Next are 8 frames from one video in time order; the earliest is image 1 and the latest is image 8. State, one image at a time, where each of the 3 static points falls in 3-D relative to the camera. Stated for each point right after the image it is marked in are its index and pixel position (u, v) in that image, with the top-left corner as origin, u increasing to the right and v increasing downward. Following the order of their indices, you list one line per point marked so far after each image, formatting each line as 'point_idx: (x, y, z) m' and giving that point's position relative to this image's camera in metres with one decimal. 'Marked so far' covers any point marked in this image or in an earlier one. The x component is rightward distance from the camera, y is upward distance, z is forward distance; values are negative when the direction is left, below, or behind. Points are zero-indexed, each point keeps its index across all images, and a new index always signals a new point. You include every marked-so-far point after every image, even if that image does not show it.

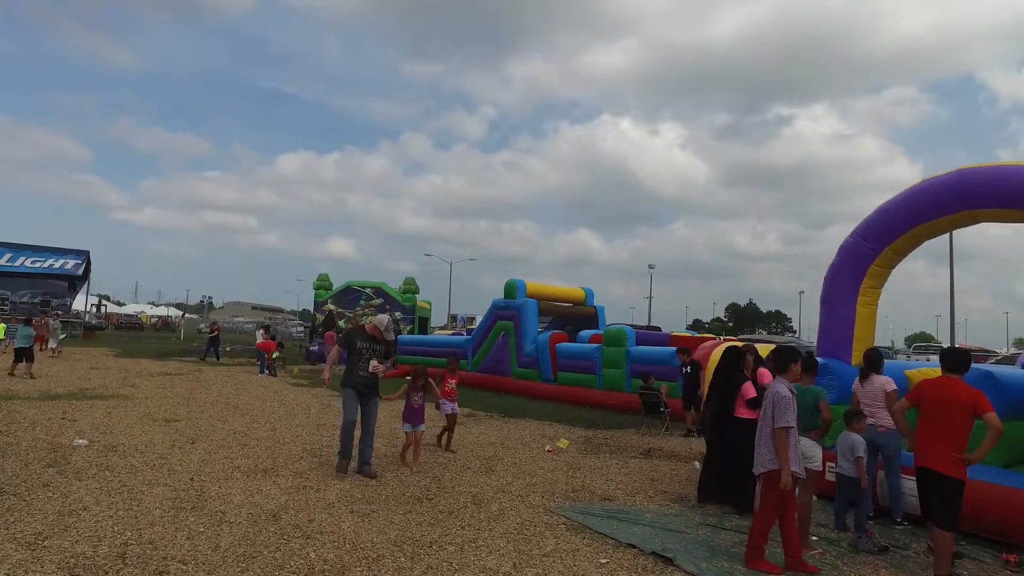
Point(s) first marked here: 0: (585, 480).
0: (+0.8, -1.9, +6.9) m
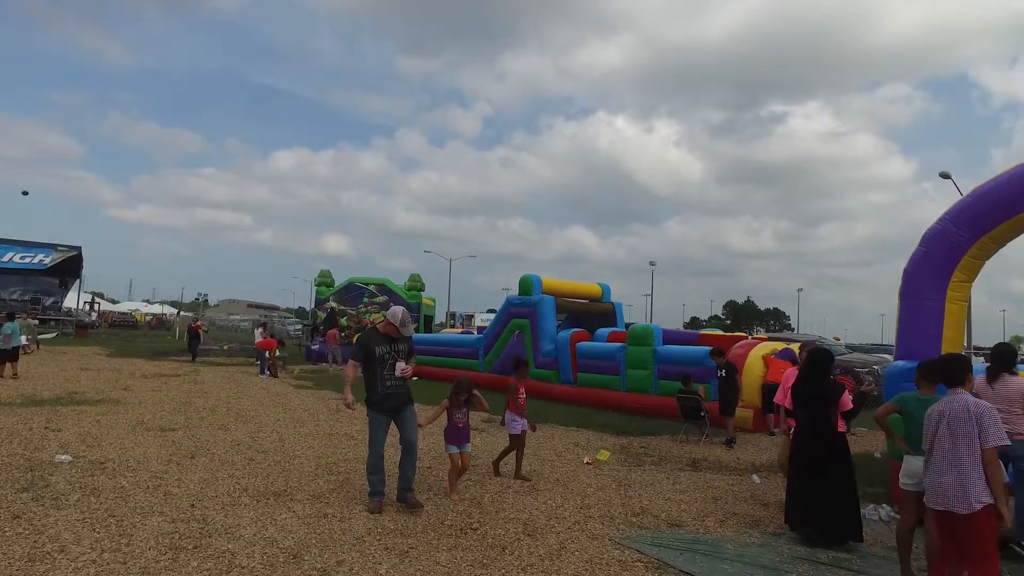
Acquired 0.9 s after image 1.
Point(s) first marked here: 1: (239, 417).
0: (+1.2, -1.9, +6.1) m
1: (-3.7, -1.7, +9.2) m
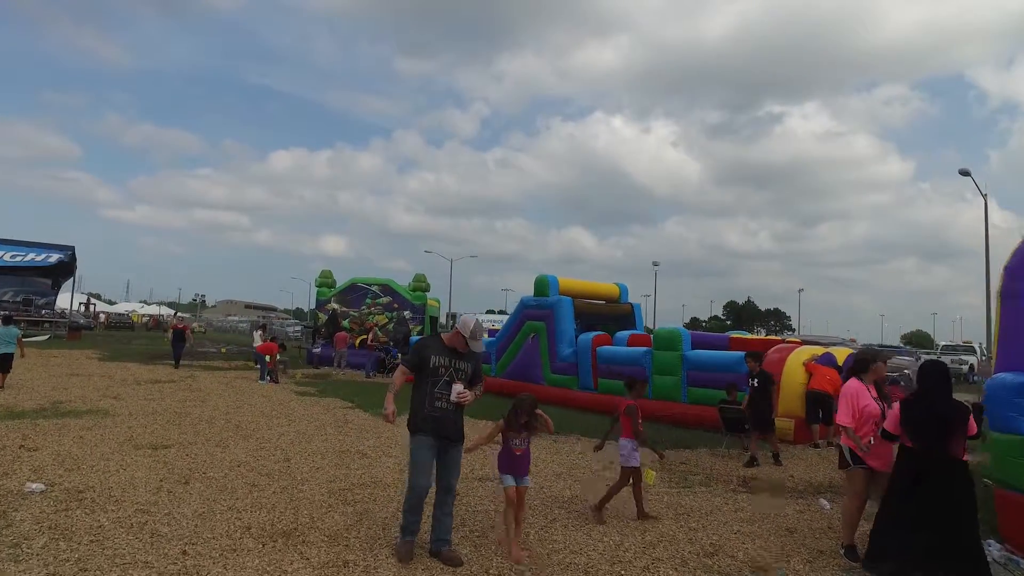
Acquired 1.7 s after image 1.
0: (+1.5, -1.9, +5.2) m
1: (-3.3, -1.7, +8.4) m
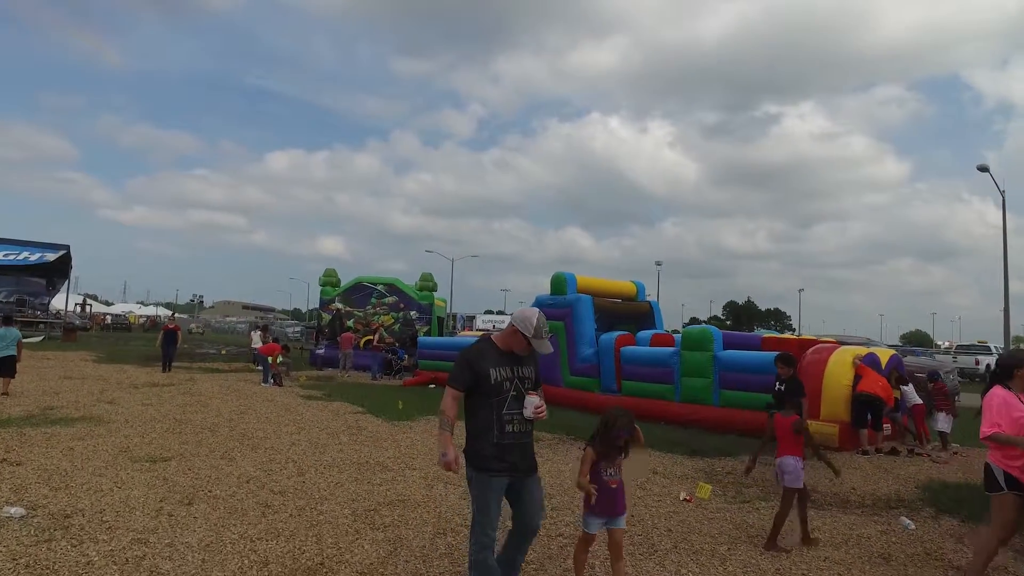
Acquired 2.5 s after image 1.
0: (+1.9, -1.8, +4.5) m
1: (-3.0, -1.7, +7.6) m
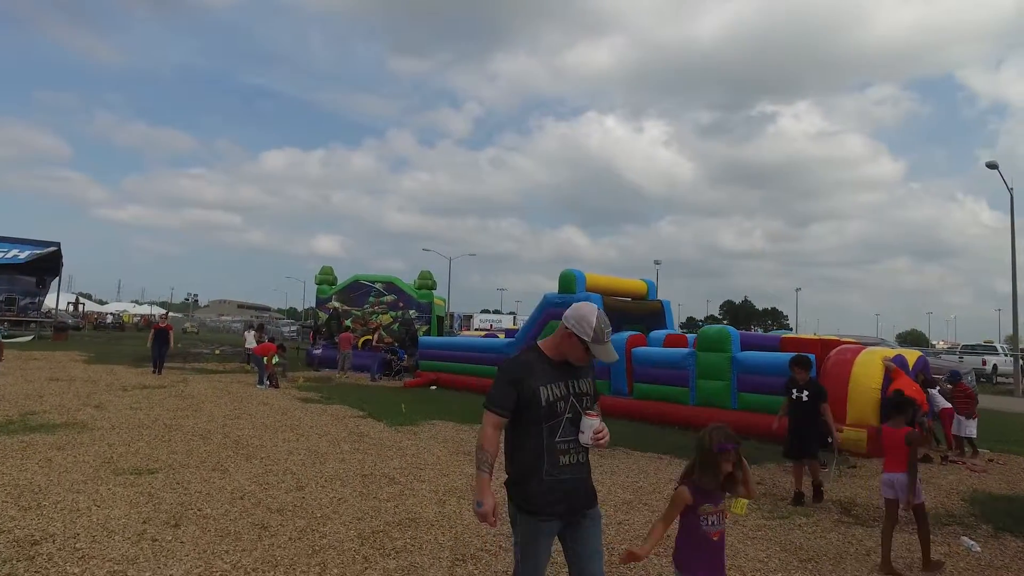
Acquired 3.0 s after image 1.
0: (+2.1, -1.8, +4.0) m
1: (-2.8, -1.7, +7.1) m
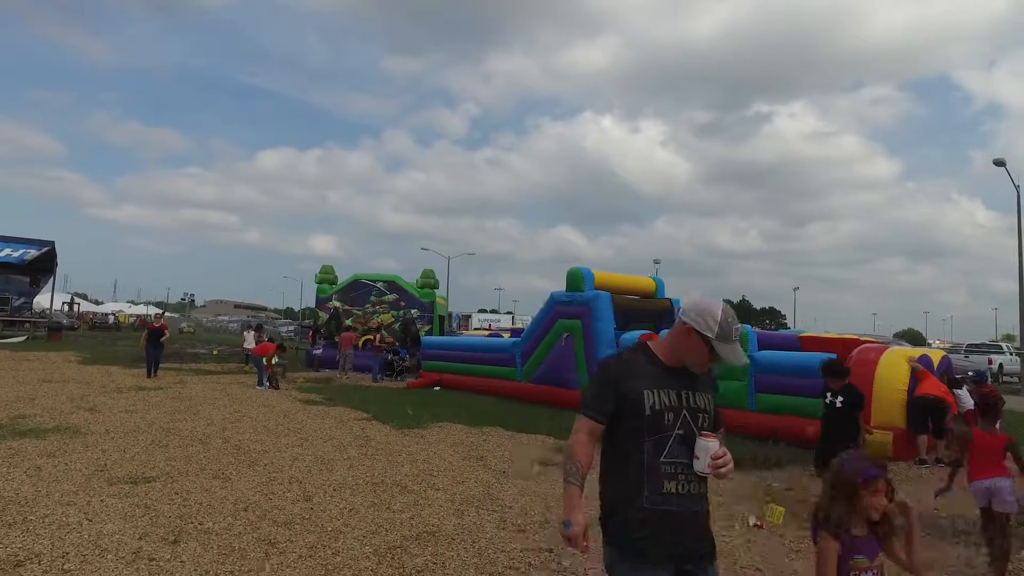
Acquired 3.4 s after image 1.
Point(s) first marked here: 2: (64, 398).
0: (+2.2, -1.8, +3.6) m
1: (-2.6, -1.6, +6.7) m
2: (-6.9, -1.7, +10.5) m
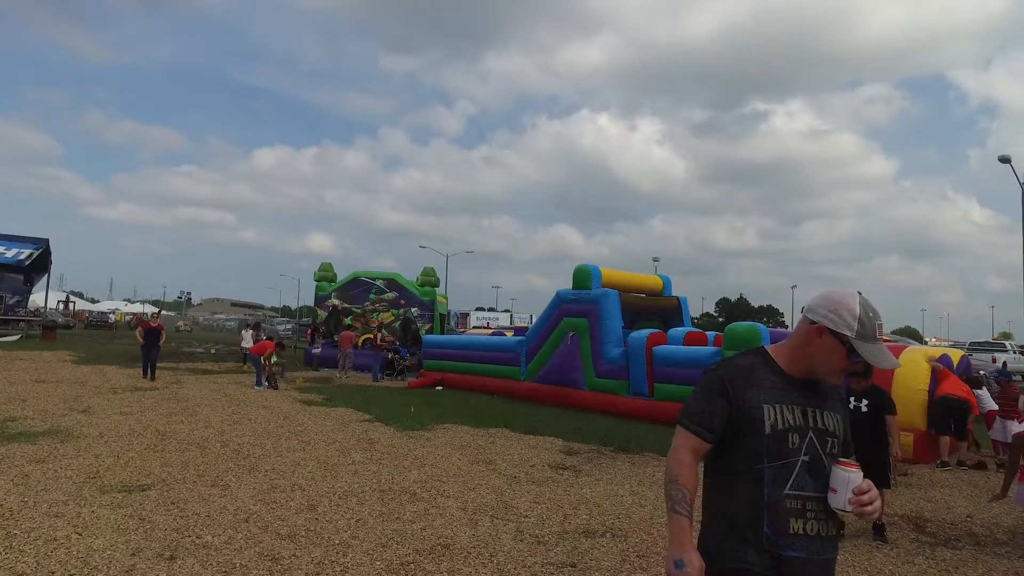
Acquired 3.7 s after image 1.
0: (+2.4, -1.7, +3.4) m
1: (-2.5, -1.6, +6.4) m
2: (-6.8, -1.6, +10.2) m
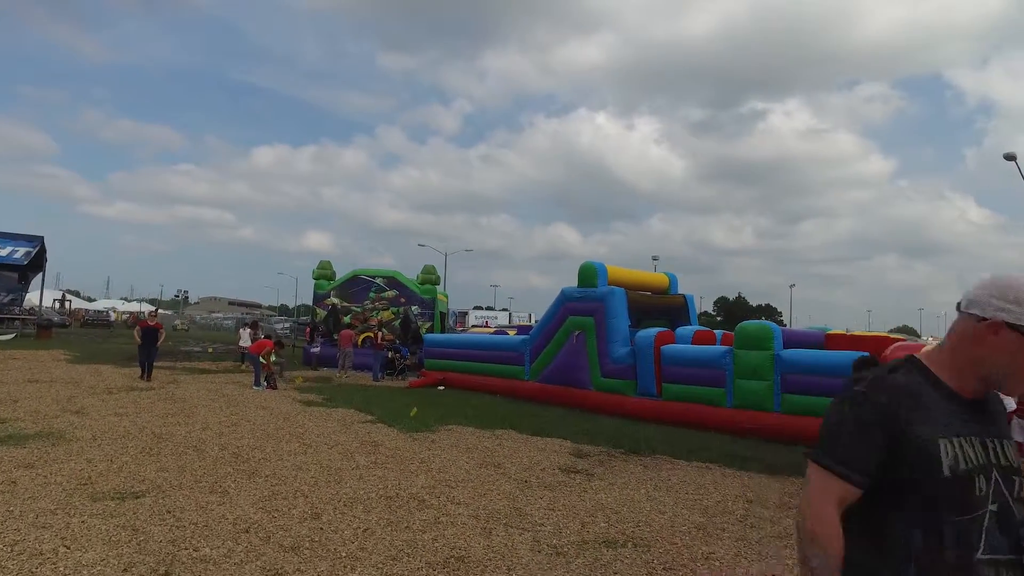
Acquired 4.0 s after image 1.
0: (+2.5, -1.7, +3.1) m
1: (-2.4, -1.6, +6.1) m
2: (-6.7, -1.6, +9.9) m
